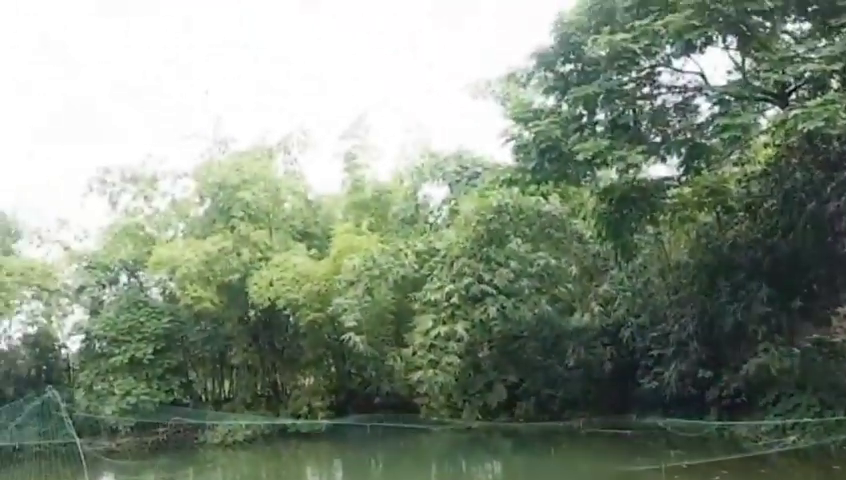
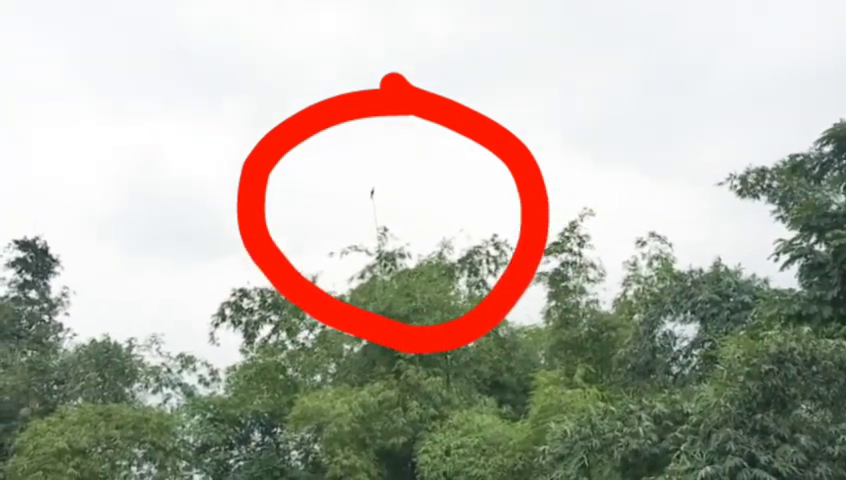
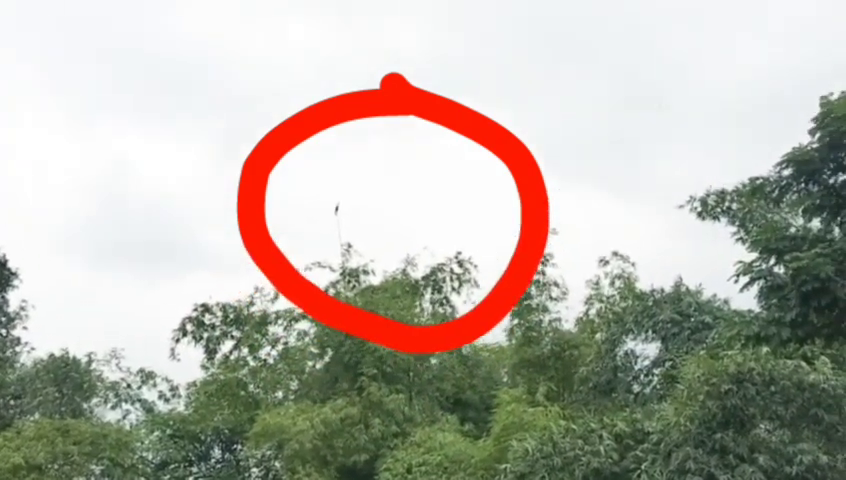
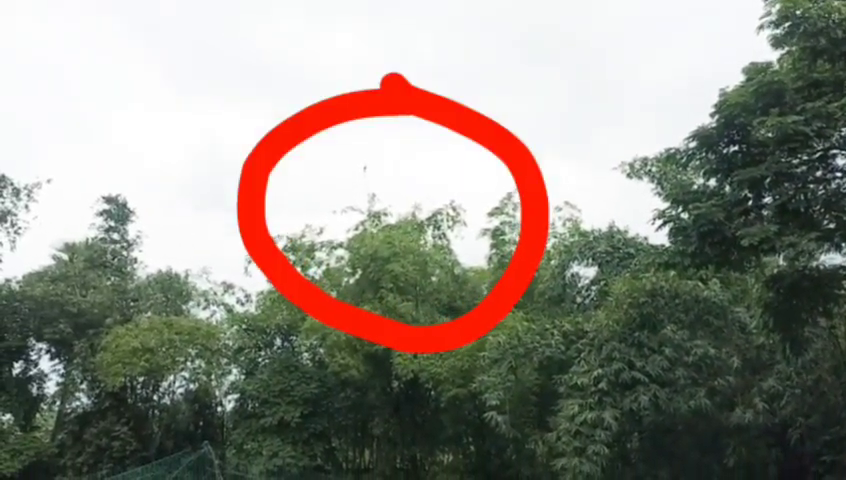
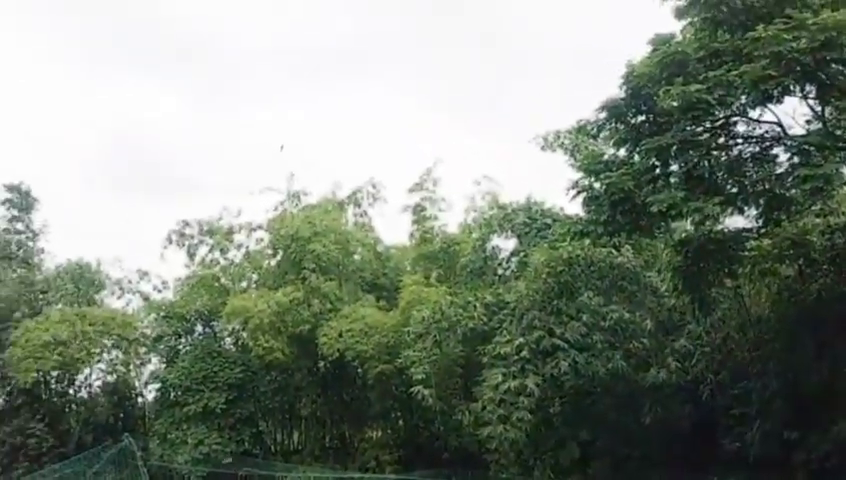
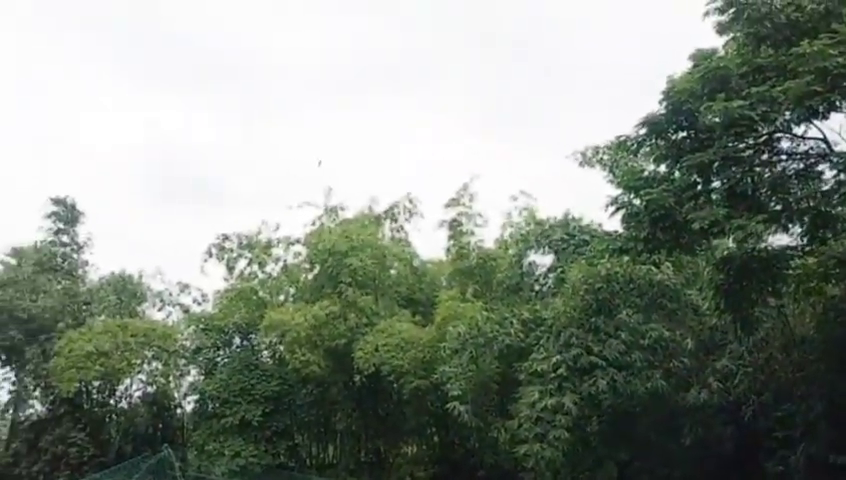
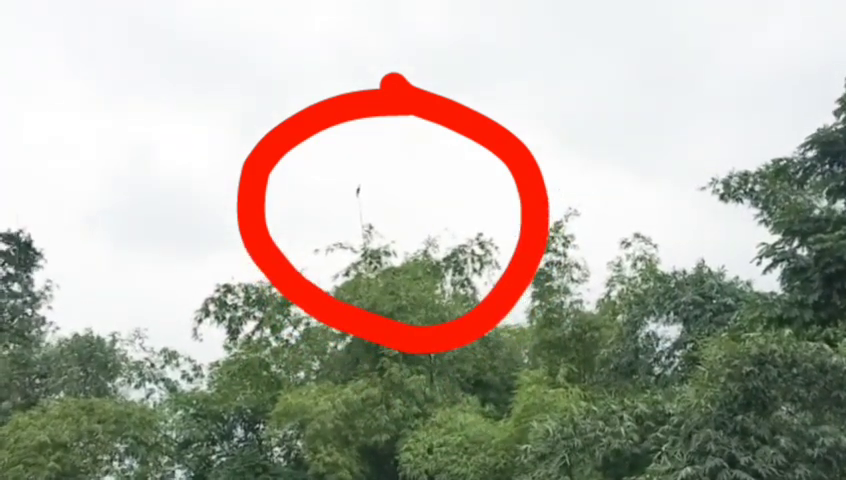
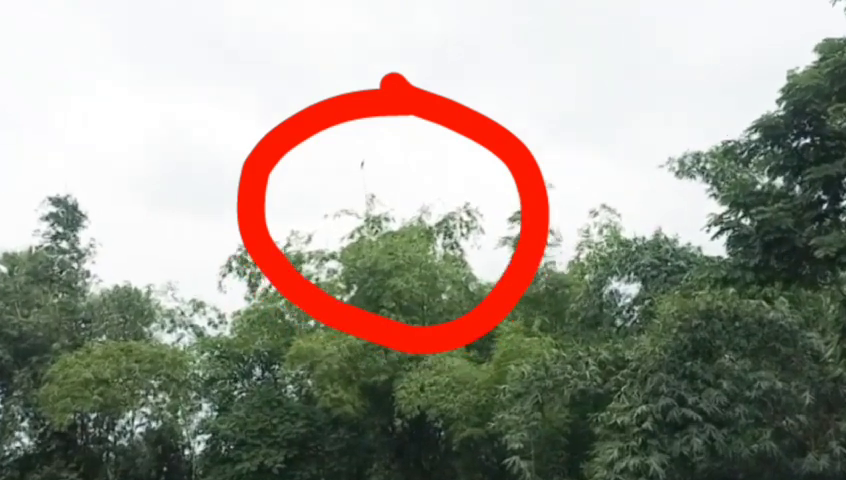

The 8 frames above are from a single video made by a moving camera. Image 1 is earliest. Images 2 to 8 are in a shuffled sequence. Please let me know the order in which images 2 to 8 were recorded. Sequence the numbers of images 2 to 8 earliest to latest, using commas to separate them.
5, 6, 4, 8, 7, 3, 2
